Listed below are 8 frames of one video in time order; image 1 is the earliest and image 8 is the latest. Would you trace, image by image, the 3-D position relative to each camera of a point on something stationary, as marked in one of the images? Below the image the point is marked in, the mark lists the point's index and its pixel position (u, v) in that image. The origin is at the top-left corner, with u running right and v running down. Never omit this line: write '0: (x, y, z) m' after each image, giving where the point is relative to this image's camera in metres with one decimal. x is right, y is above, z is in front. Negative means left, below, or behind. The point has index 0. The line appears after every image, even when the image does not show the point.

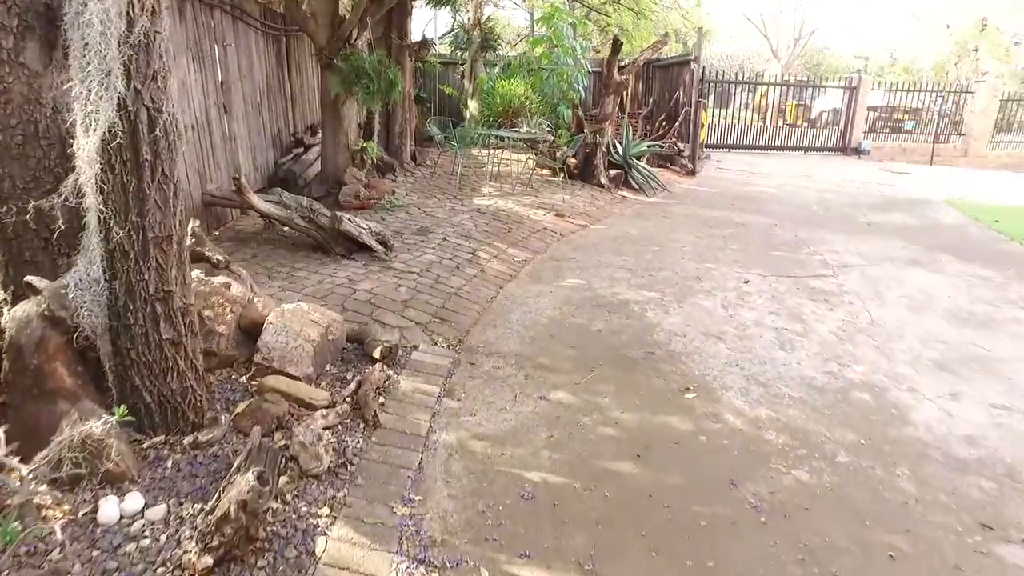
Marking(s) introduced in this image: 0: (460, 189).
0: (-0.6, +1.1, +7.4) m
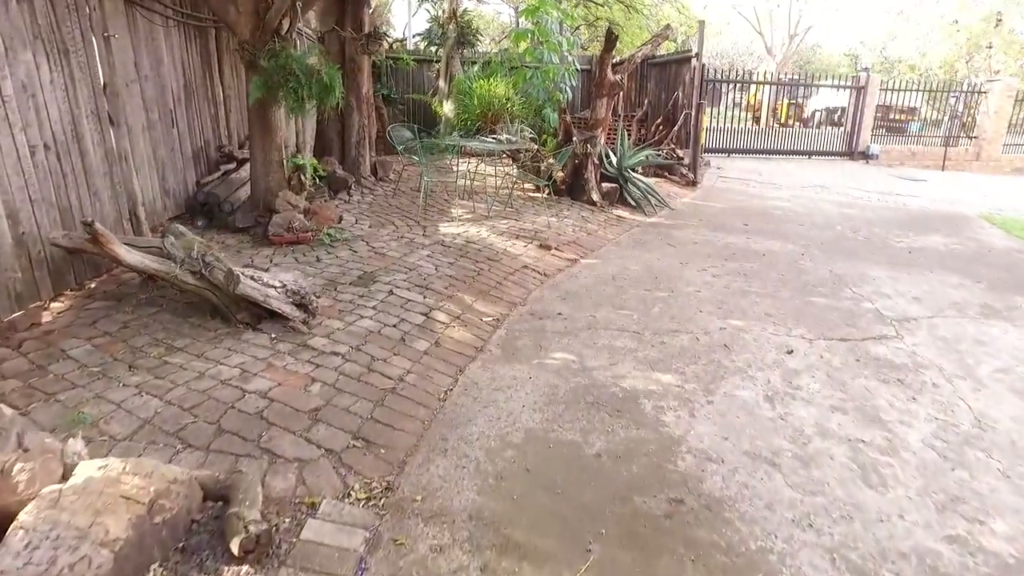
0: (-0.8, +0.7, +6.2) m
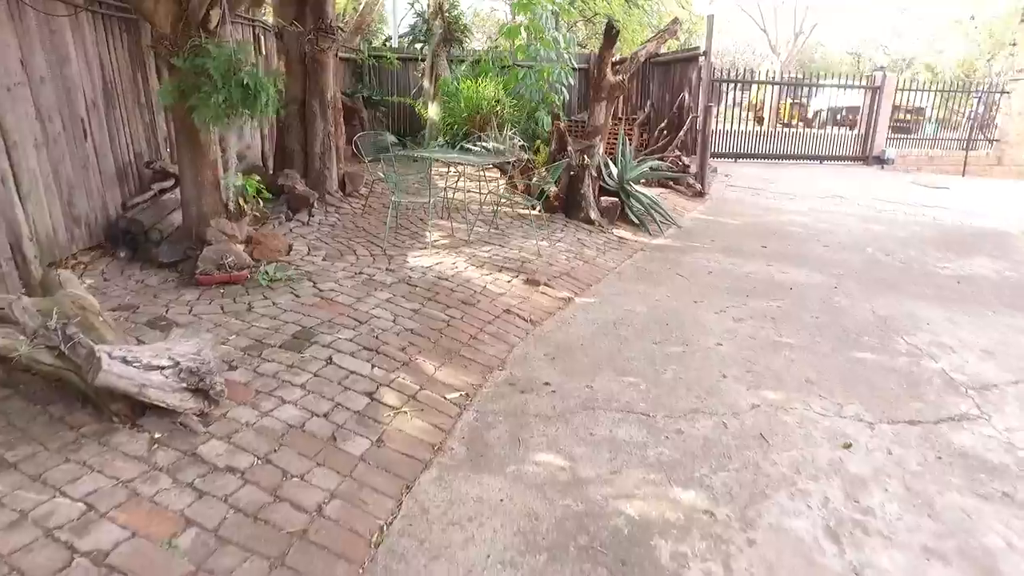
0: (-1.0, +0.4, +5.3) m
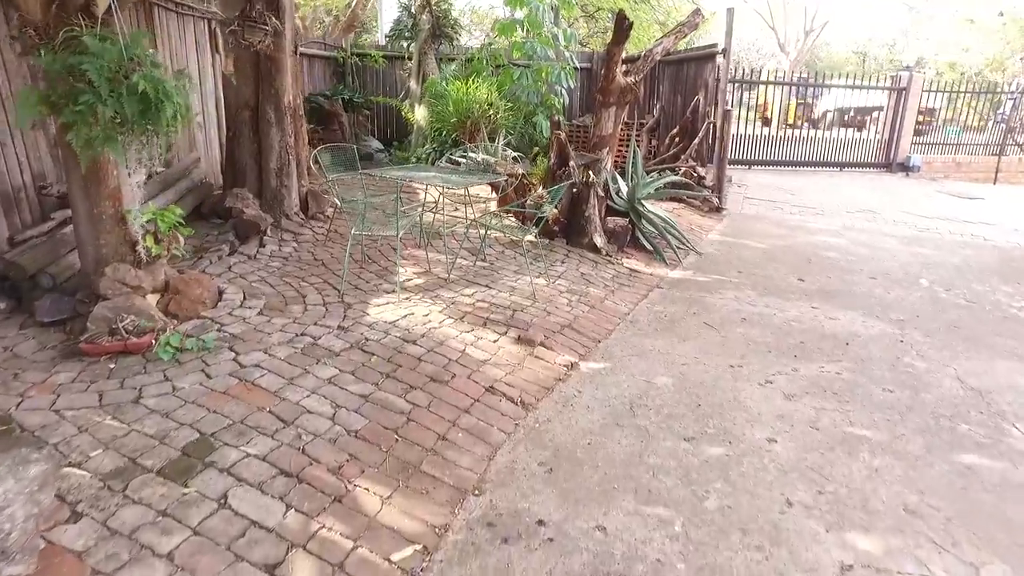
0: (-1.0, +0.1, +4.4) m
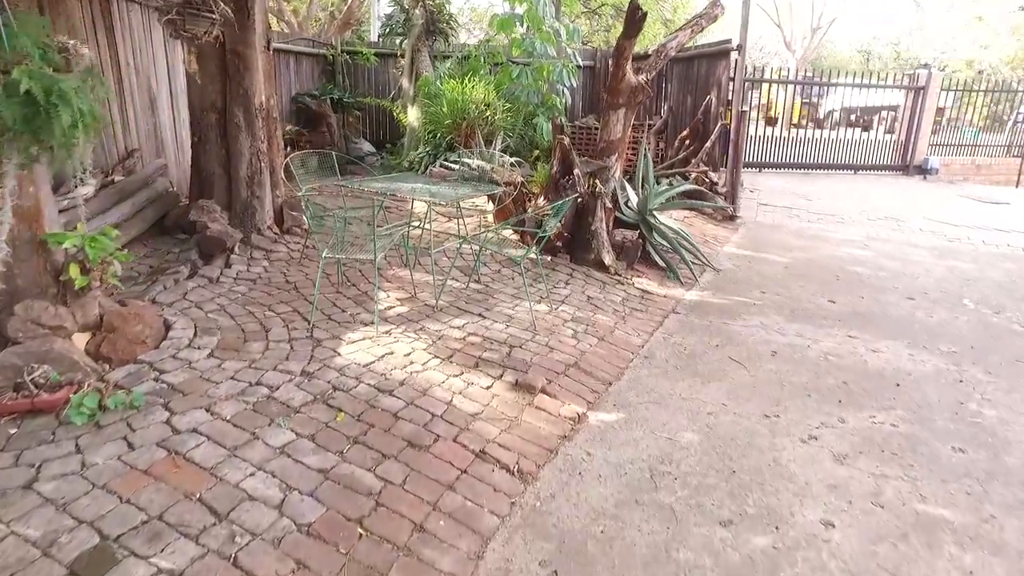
0: (-1.0, -0.1, +3.8) m
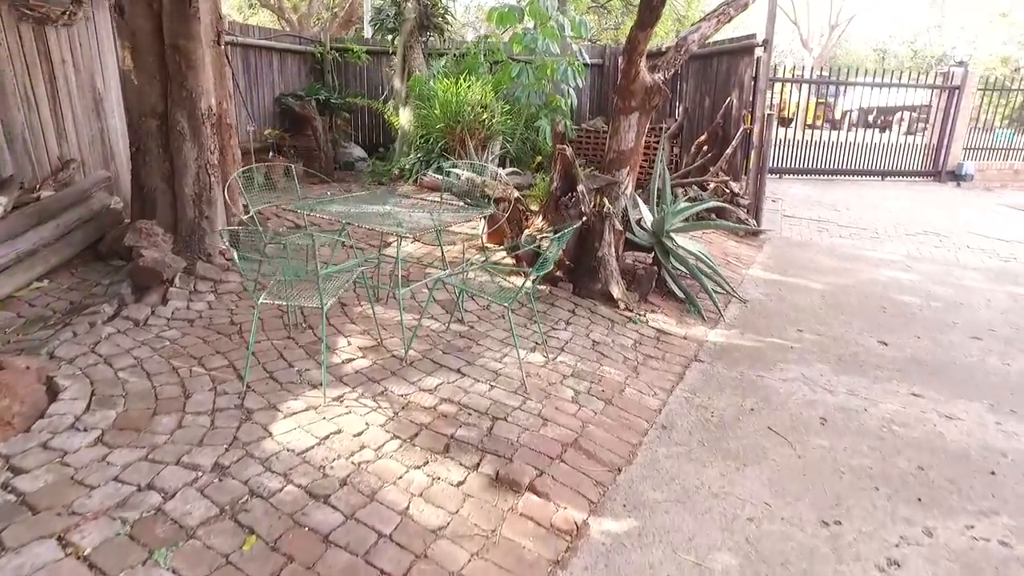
0: (-1.1, -0.3, +3.1) m
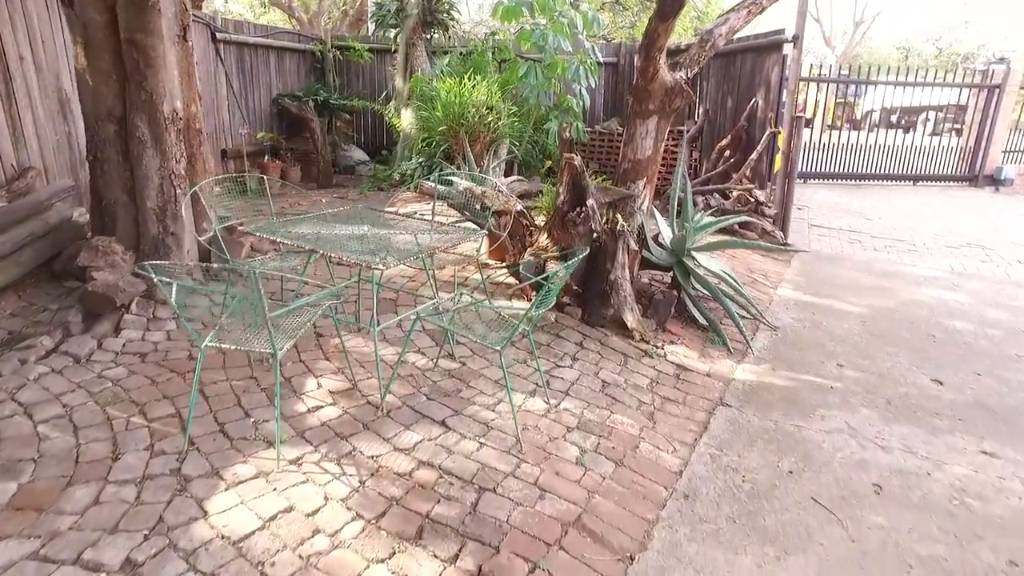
0: (-1.1, -0.4, +2.7) m
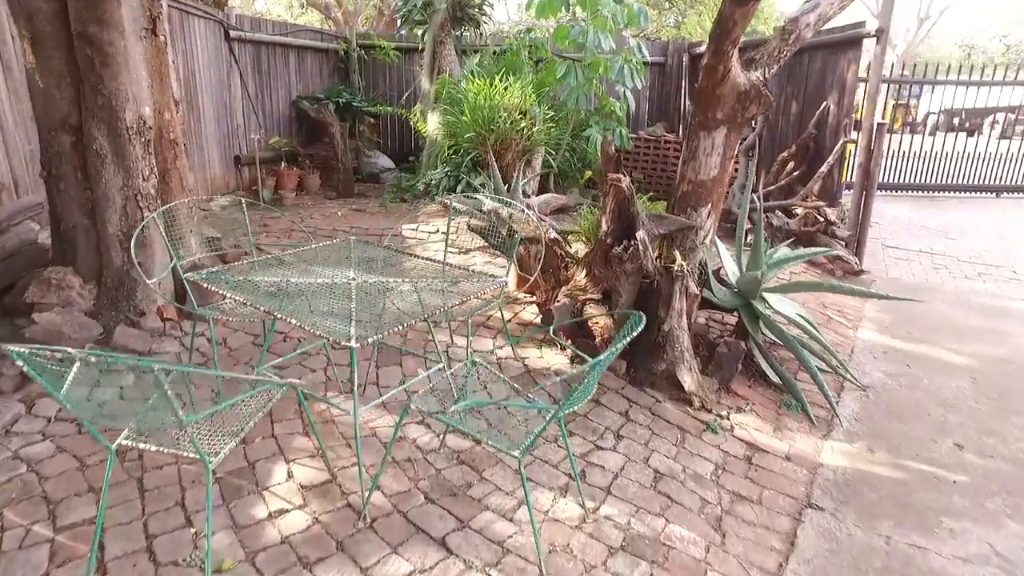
0: (-1.1, -0.6, +2.1) m
